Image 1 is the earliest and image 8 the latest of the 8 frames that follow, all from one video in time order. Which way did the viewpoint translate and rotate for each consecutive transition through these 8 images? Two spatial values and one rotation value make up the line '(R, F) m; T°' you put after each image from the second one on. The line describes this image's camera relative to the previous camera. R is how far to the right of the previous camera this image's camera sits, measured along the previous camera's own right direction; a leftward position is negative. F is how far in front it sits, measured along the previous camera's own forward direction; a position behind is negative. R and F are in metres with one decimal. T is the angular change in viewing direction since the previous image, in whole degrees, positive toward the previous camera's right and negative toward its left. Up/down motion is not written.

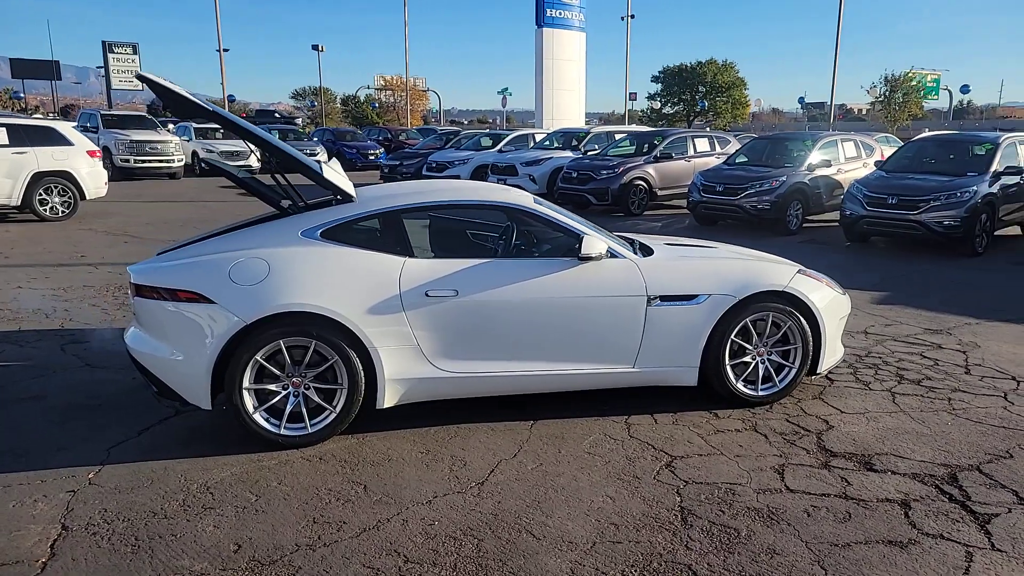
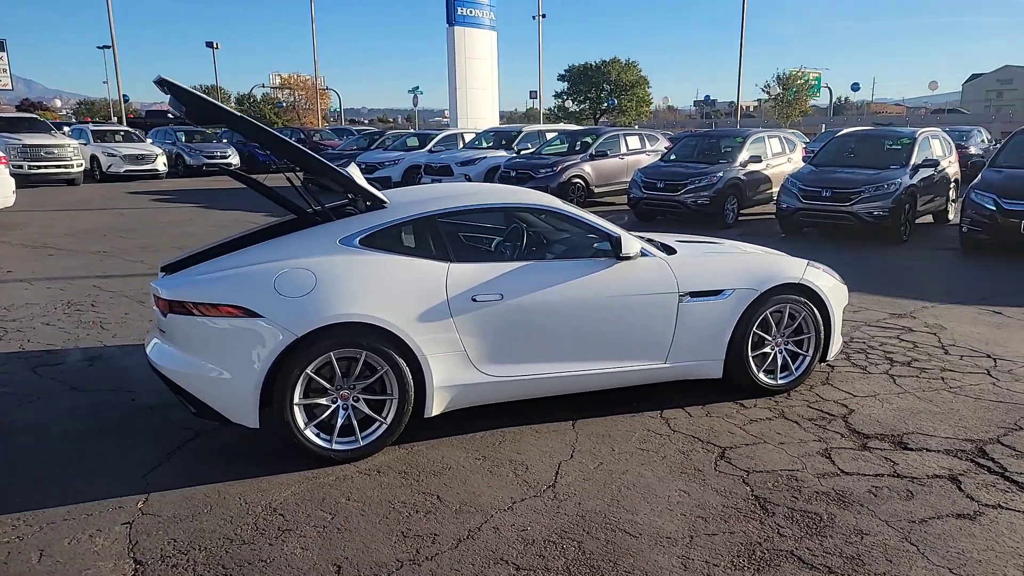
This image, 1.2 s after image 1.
(-0.8, 0.0) m; +7°
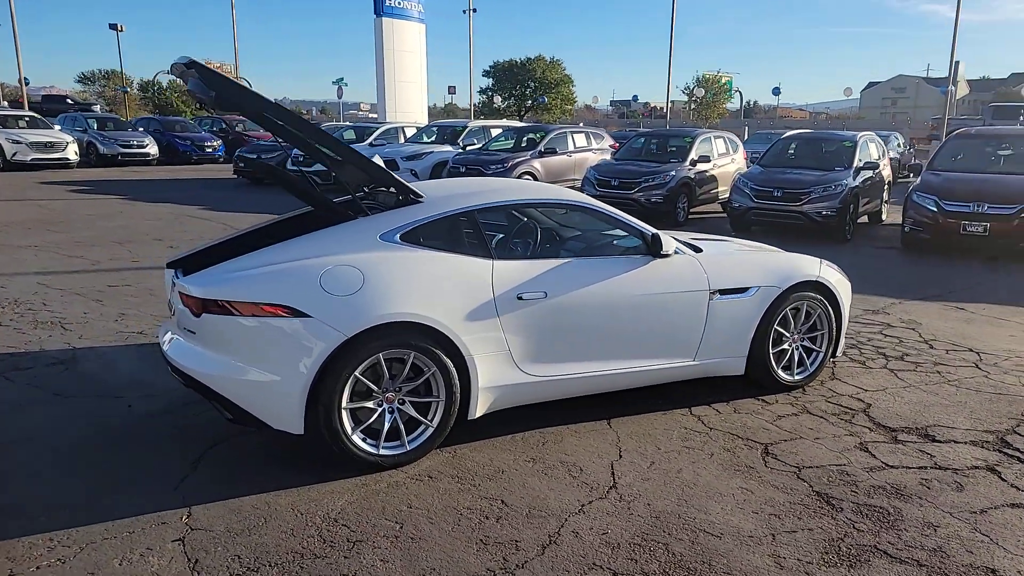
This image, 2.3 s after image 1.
(-0.7, +0.1) m; +6°
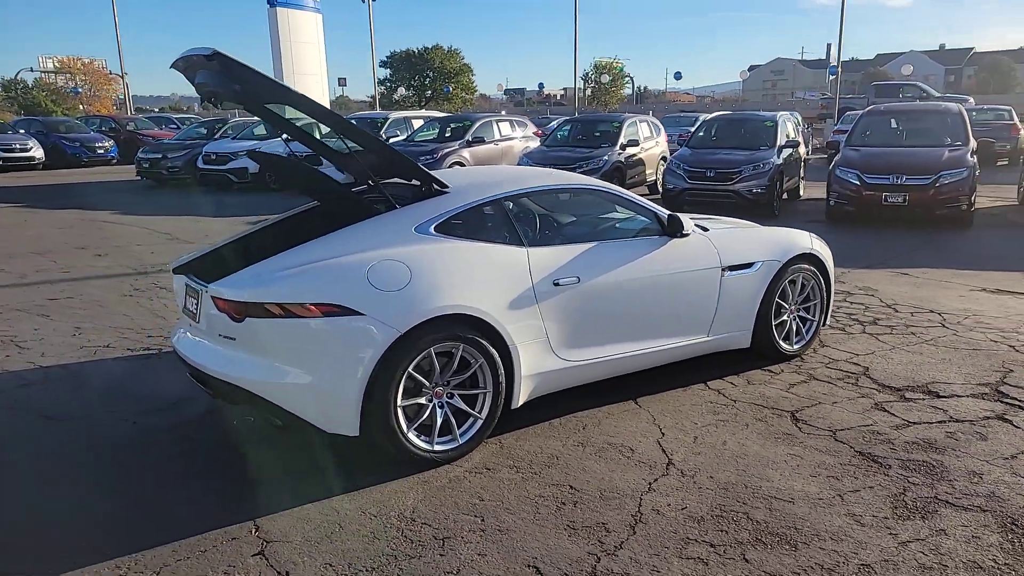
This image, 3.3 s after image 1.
(-0.7, +0.1) m; +7°
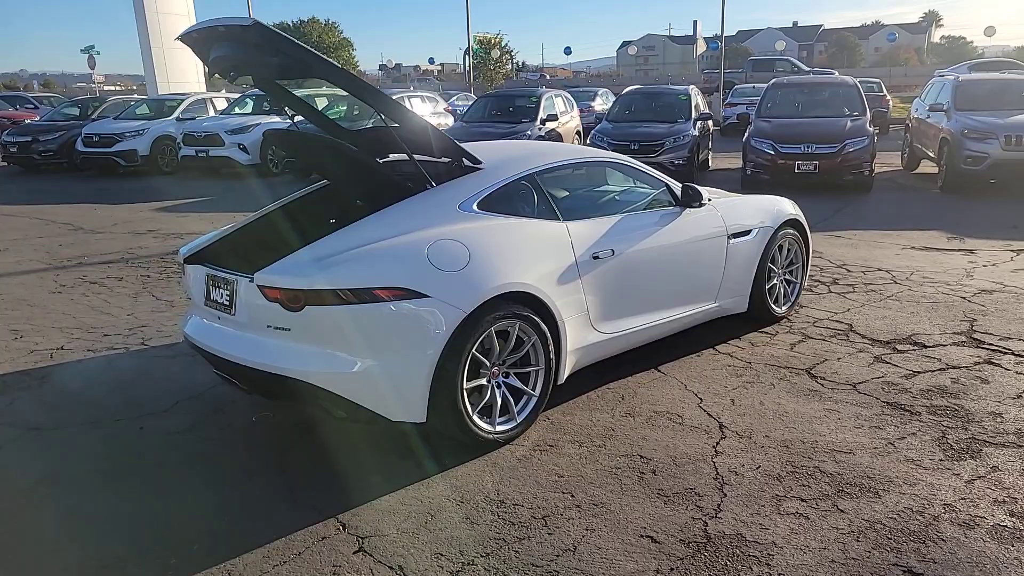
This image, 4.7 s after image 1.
(-0.8, +0.1) m; +8°
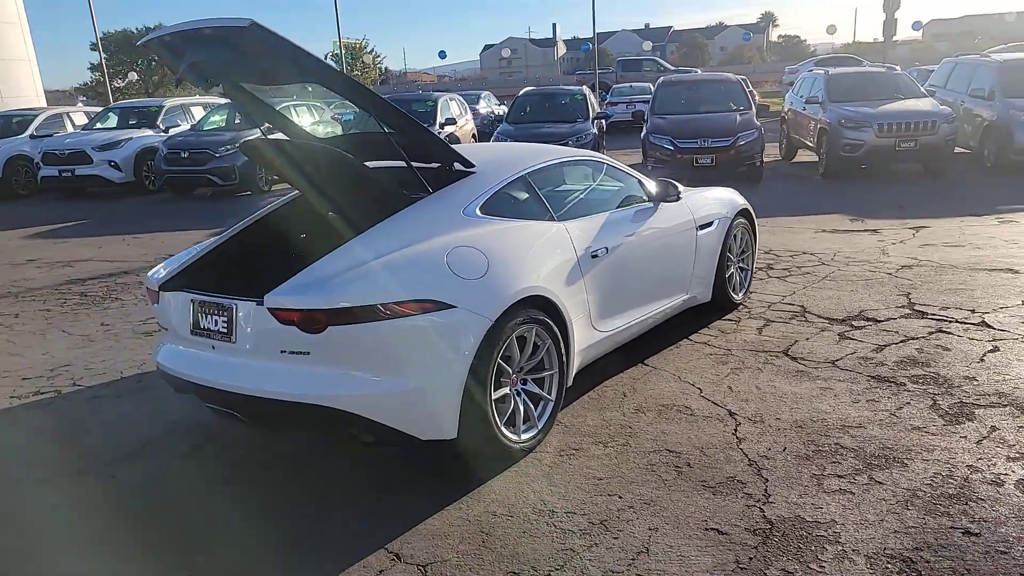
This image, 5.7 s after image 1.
(-0.6, +0.1) m; +9°
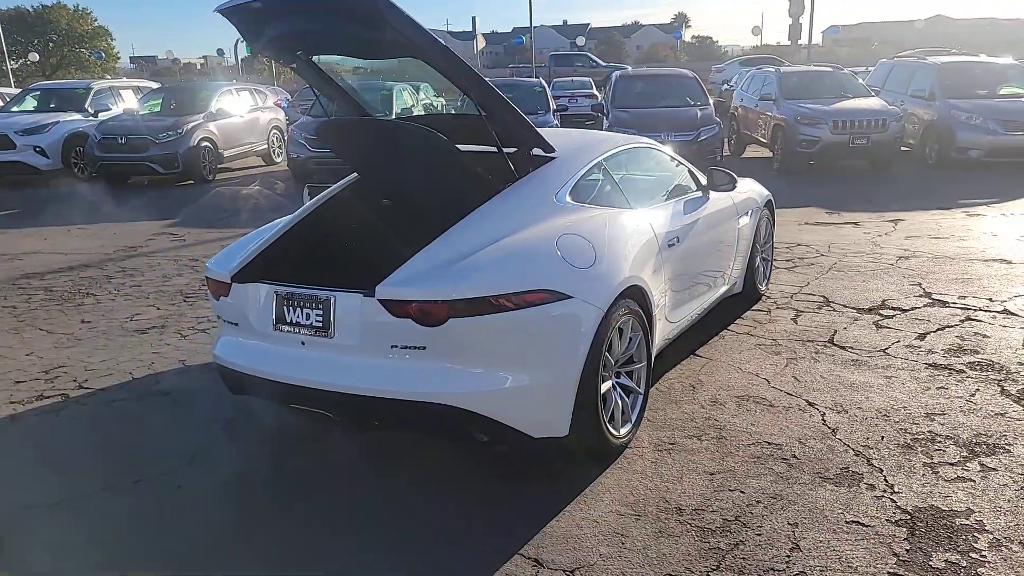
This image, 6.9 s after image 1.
(-0.8, +0.2) m; +6°
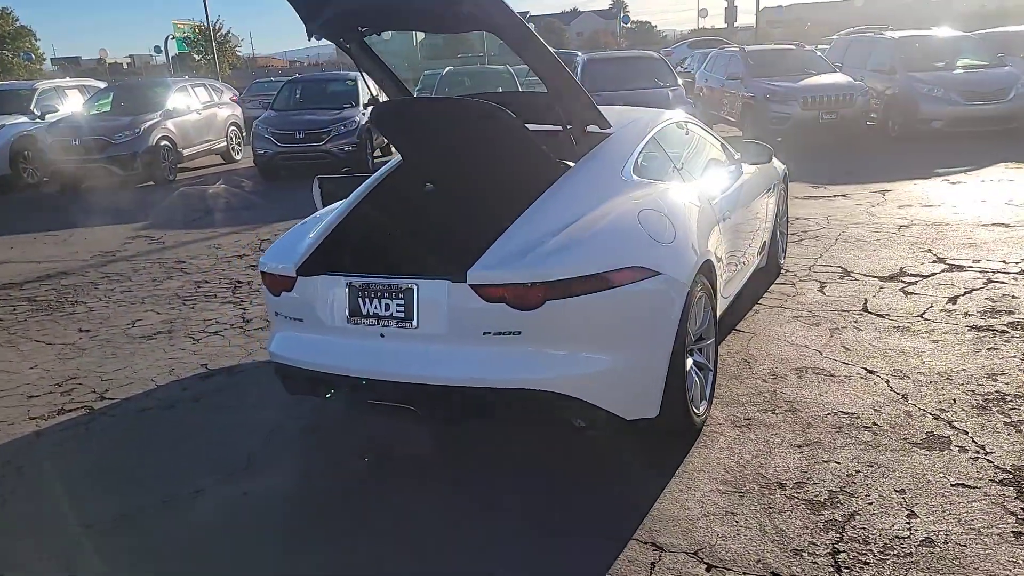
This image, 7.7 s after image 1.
(-0.5, +0.1) m; +4°
